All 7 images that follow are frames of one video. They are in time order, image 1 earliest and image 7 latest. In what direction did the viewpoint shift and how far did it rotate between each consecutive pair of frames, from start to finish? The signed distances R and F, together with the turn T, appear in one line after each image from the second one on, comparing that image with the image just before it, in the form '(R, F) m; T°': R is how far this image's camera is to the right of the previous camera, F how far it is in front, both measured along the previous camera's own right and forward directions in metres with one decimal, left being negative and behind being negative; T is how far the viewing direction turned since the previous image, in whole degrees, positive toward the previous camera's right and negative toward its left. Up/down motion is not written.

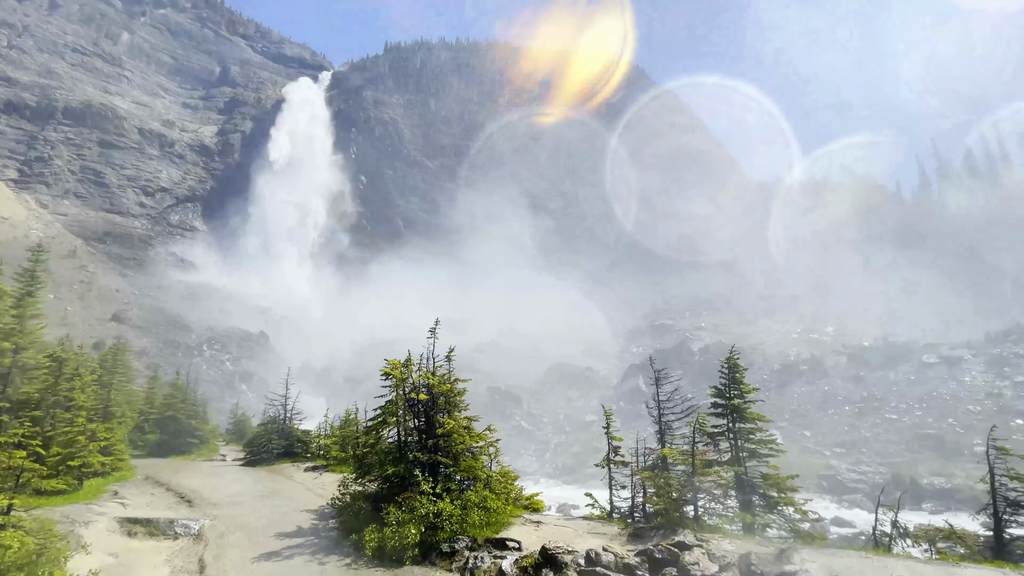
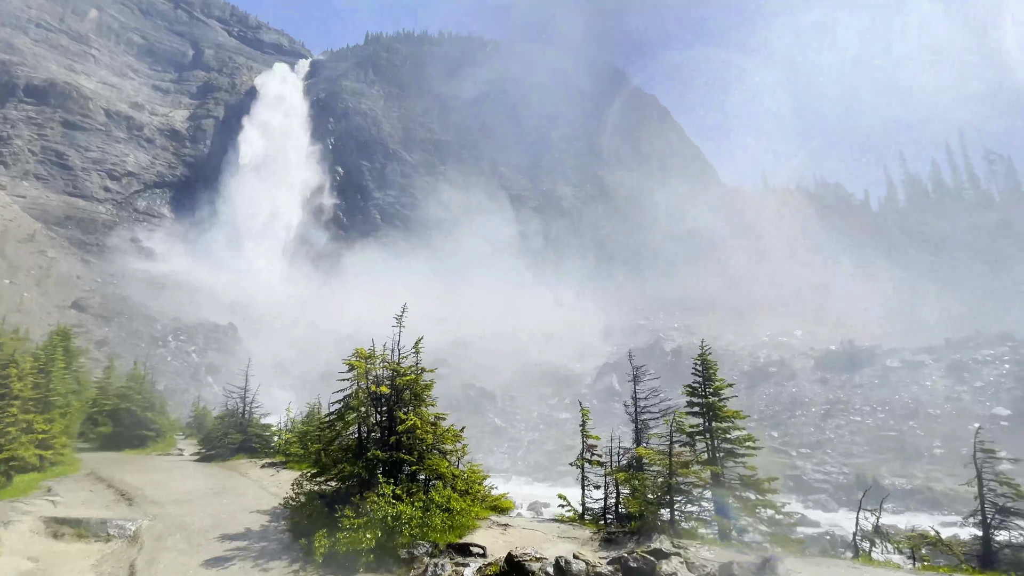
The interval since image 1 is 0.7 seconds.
(+0.1, +0.8) m; +3°
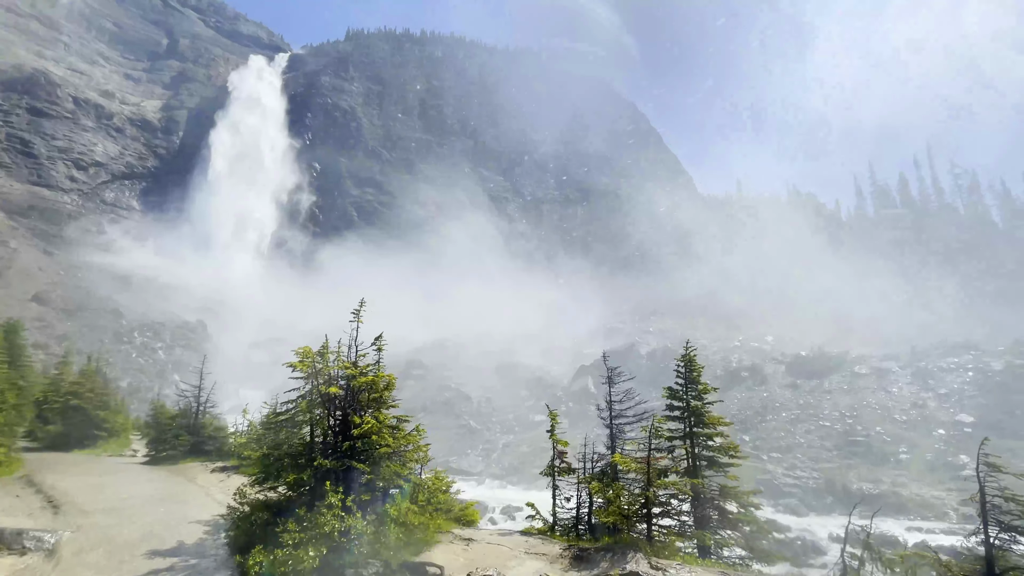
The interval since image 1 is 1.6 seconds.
(+0.2, +0.9) m; +2°
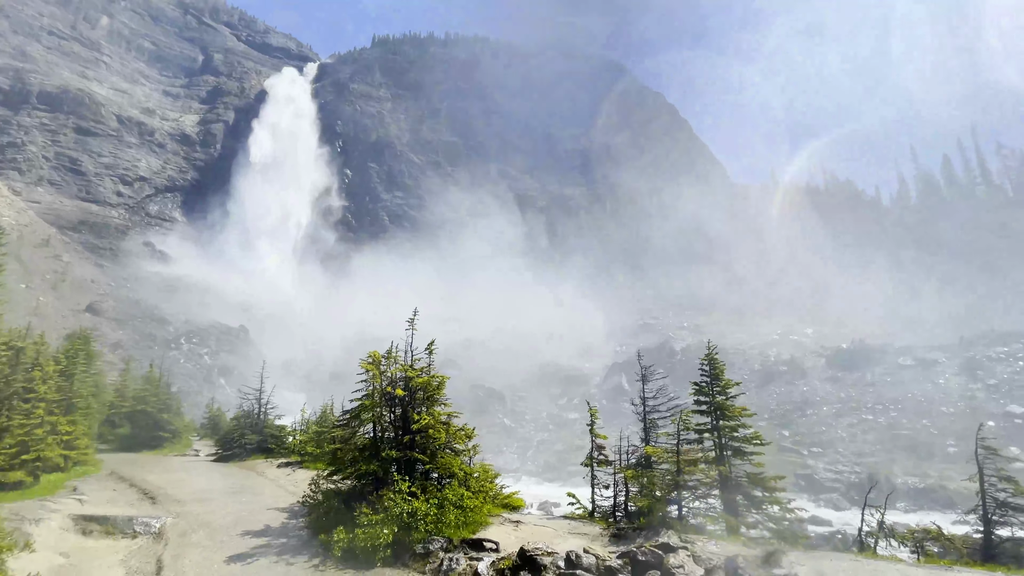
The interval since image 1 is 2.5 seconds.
(-0.2, -1.2) m; -3°
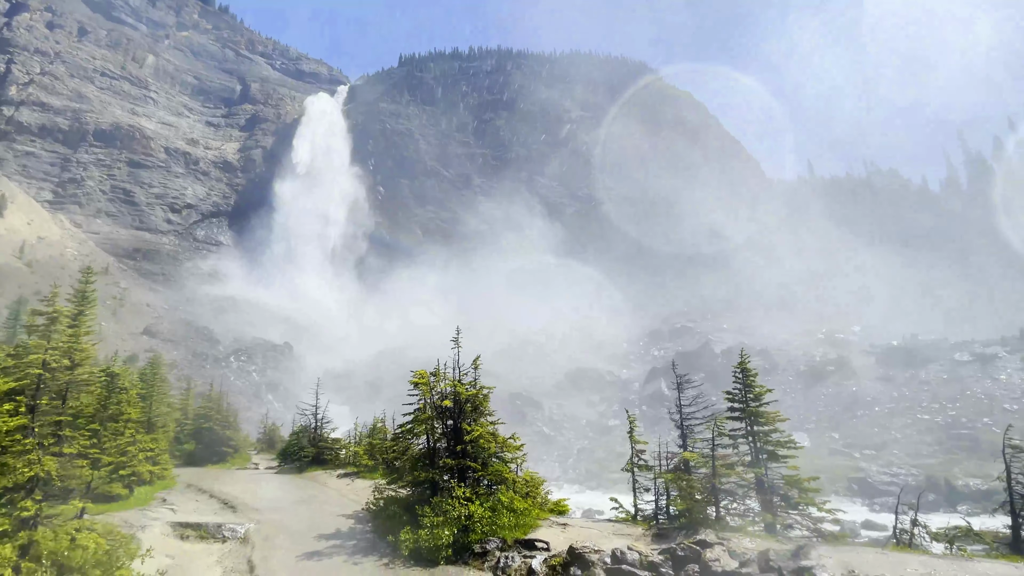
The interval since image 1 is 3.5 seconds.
(-0.1, -1.1) m; -4°
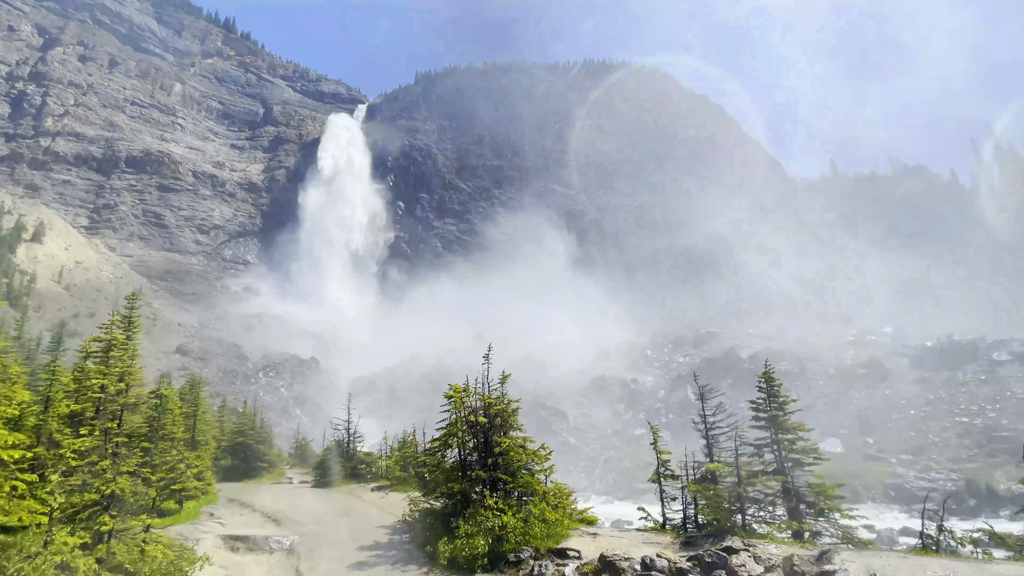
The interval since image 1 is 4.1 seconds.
(-0.1, -0.6) m; -2°
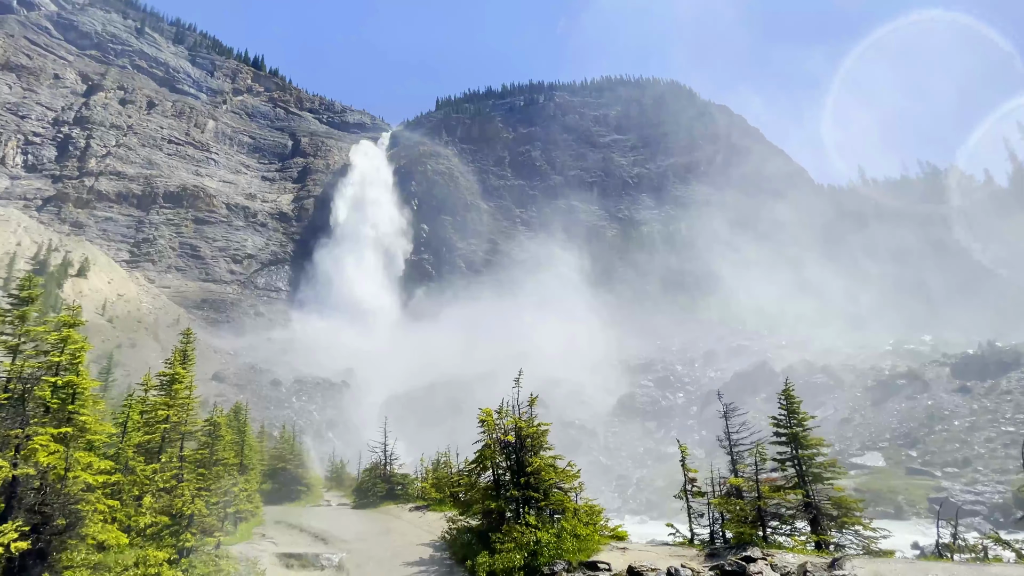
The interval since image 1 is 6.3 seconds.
(0.0, -1.1) m; -3°
